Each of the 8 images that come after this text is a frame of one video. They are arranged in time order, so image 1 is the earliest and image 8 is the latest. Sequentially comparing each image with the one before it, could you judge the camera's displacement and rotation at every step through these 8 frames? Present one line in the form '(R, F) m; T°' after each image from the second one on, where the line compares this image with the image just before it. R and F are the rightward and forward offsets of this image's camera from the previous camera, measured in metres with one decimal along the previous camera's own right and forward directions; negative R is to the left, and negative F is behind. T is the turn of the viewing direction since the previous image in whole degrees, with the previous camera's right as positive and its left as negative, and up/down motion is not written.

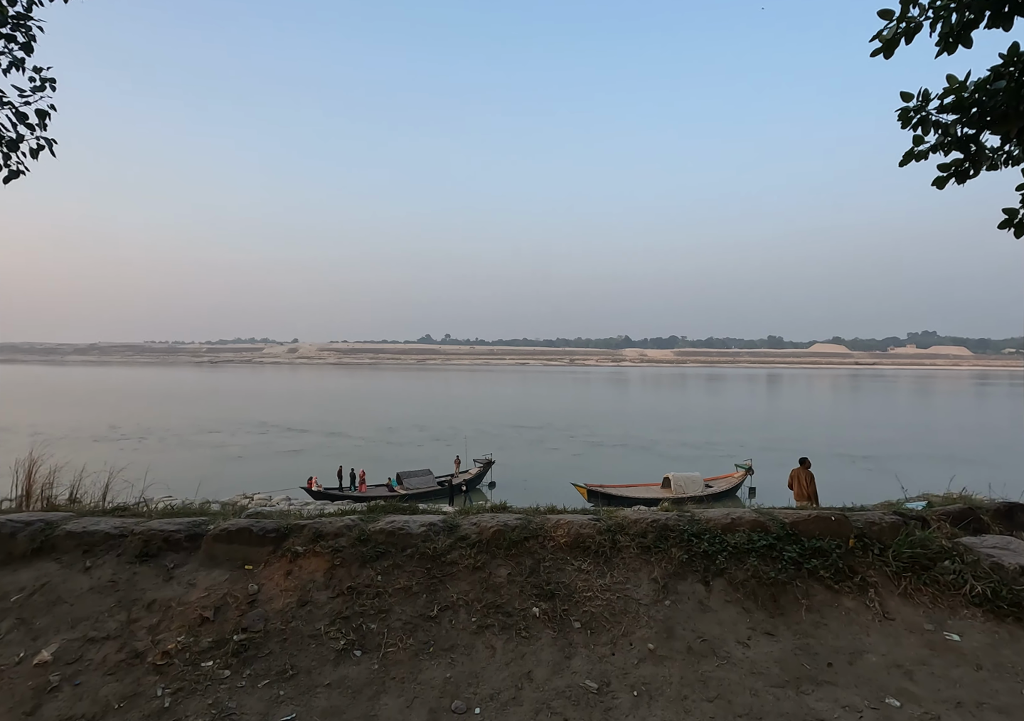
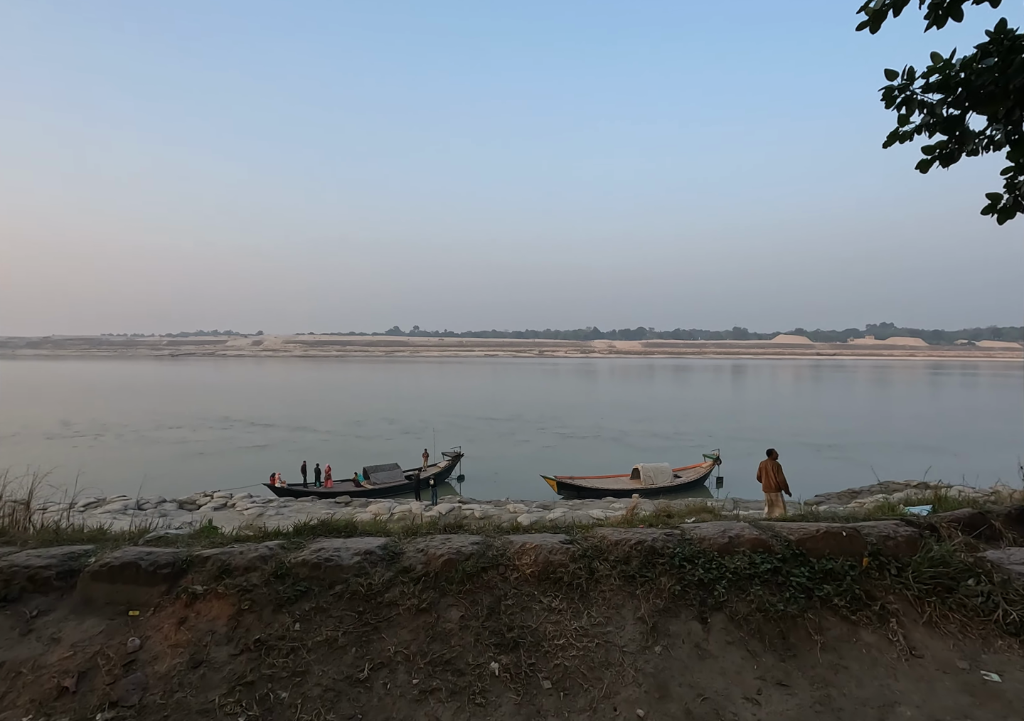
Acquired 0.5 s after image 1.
(0.0, +0.3) m; +2°
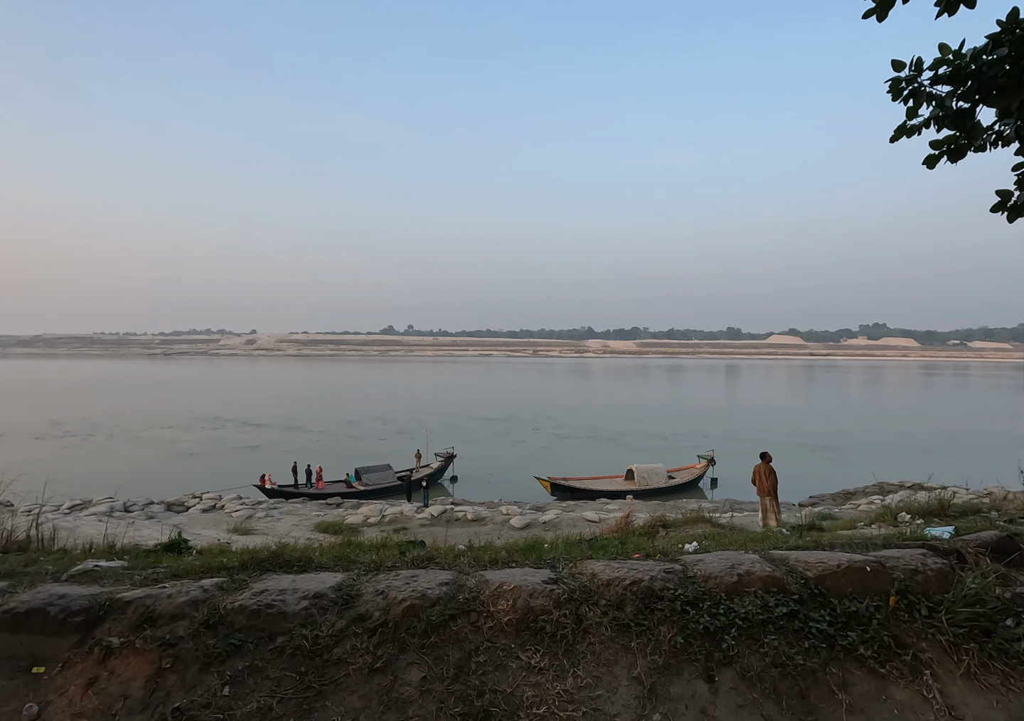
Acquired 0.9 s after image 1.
(0.0, +0.2) m; 0°
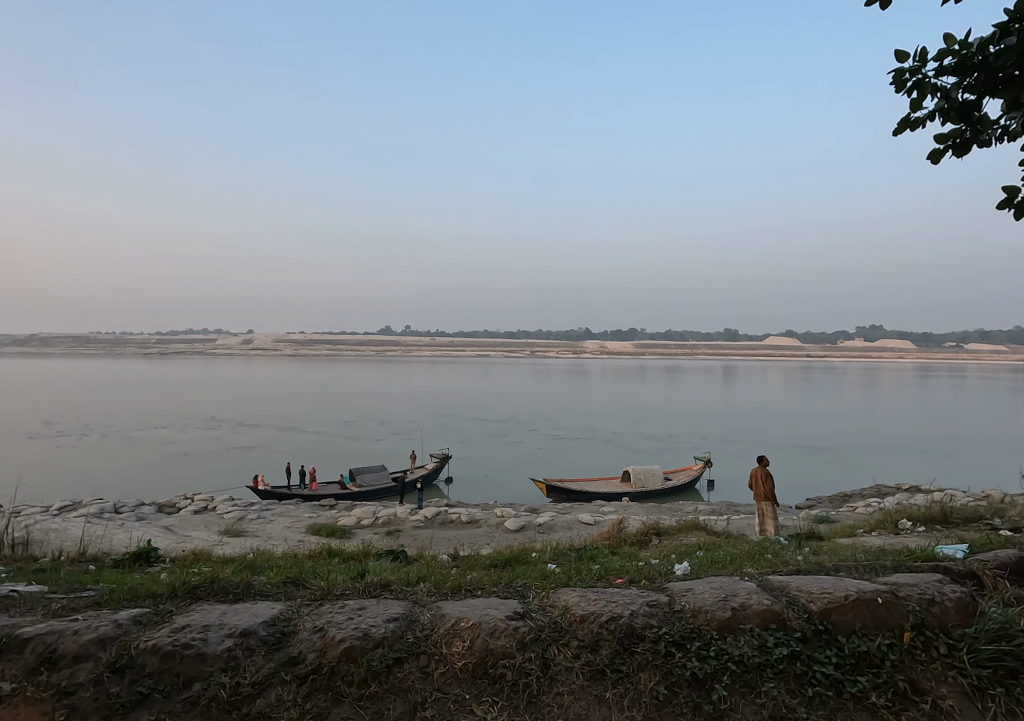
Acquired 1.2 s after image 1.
(+0.1, +0.2) m; 0°
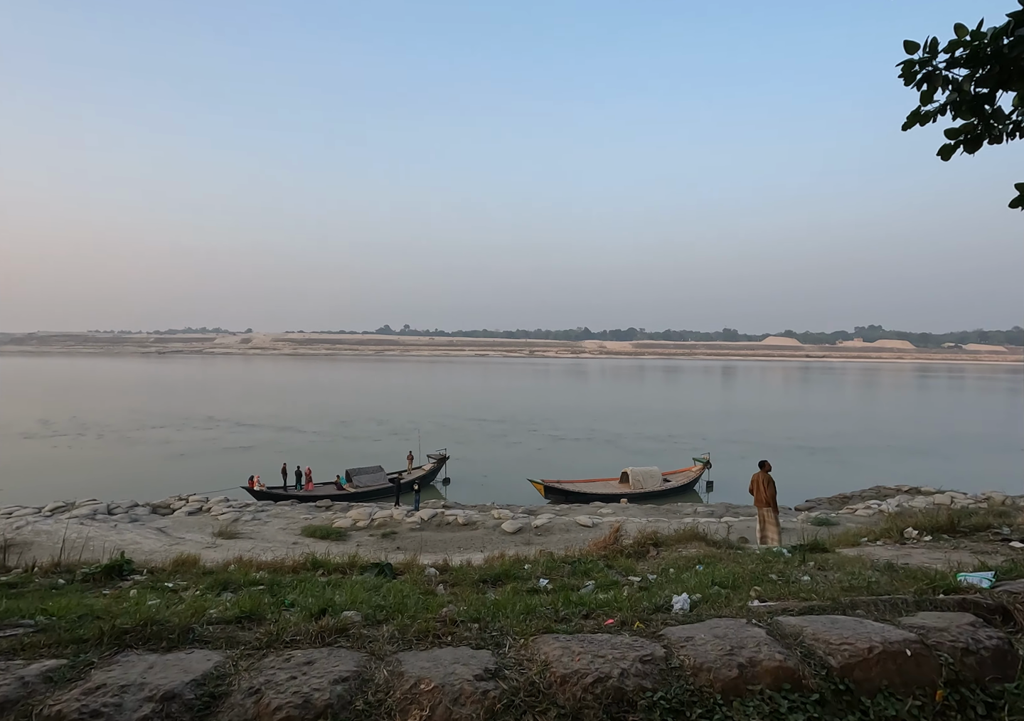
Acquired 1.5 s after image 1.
(0.0, +0.2) m; 0°
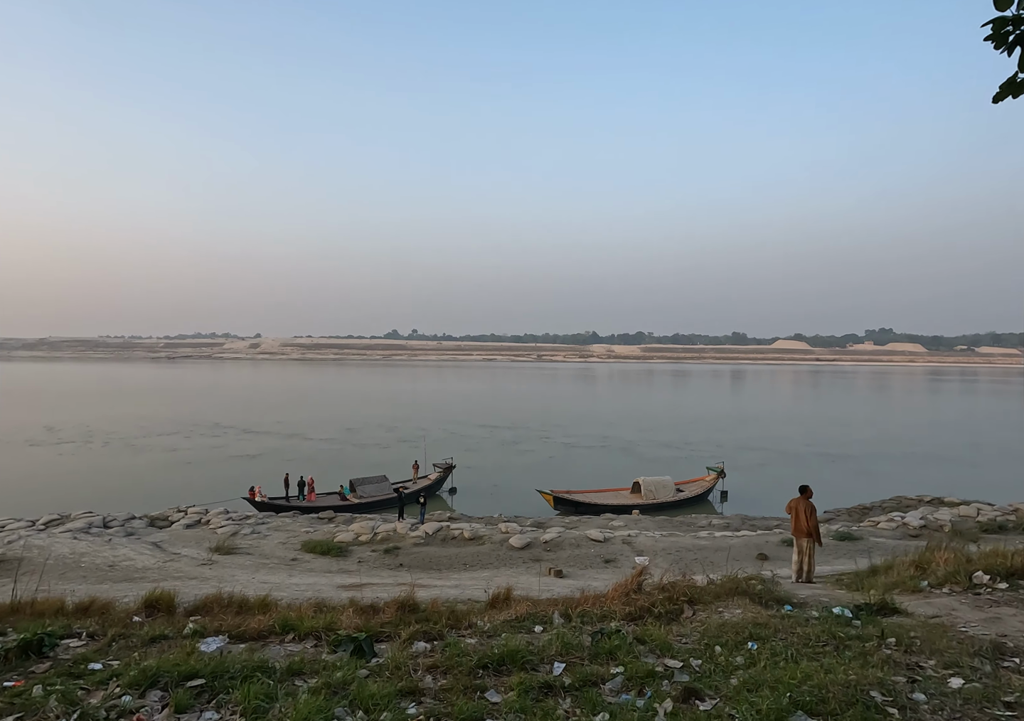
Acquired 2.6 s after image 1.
(0.0, +0.7) m; -1°
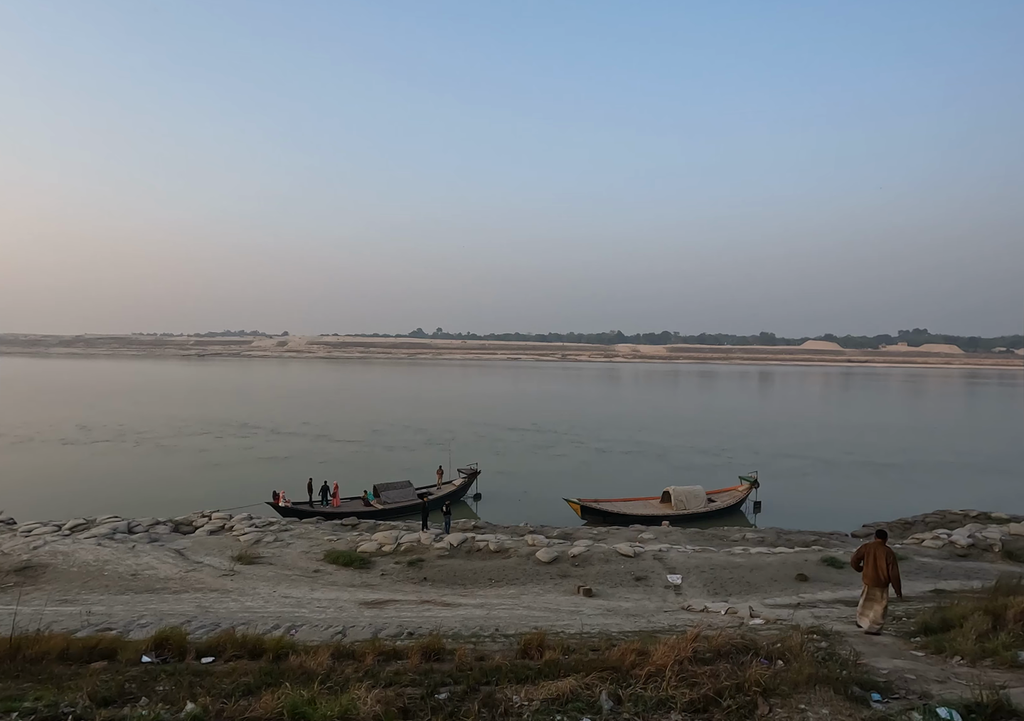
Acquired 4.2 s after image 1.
(-0.1, +0.5) m; -2°
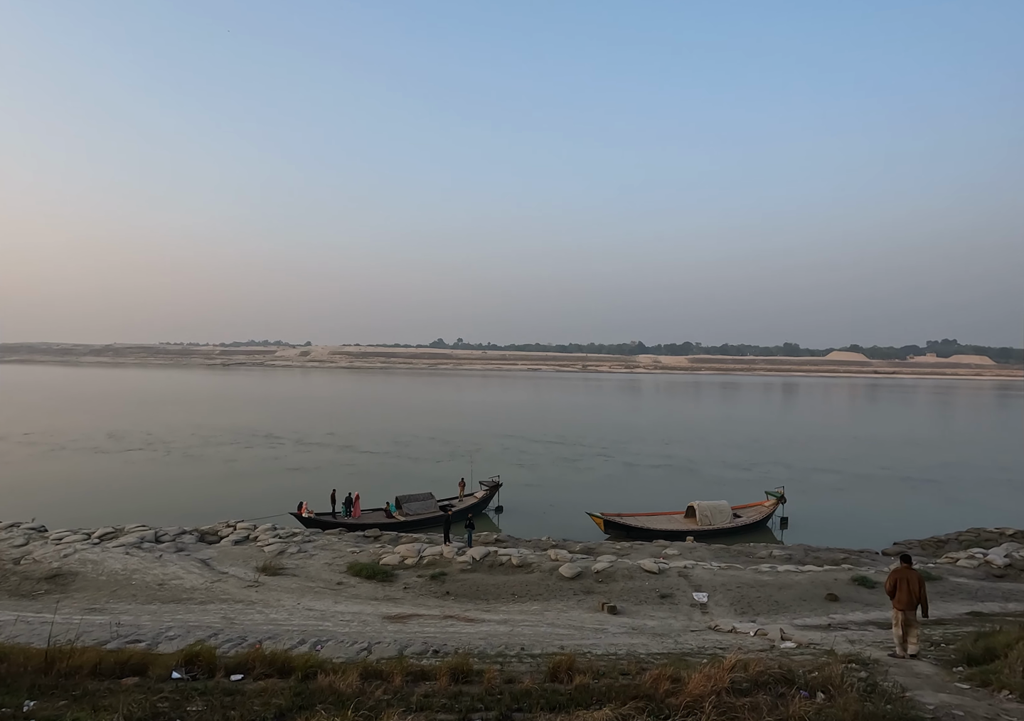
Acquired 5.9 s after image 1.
(-0.1, 0.0) m; -2°
